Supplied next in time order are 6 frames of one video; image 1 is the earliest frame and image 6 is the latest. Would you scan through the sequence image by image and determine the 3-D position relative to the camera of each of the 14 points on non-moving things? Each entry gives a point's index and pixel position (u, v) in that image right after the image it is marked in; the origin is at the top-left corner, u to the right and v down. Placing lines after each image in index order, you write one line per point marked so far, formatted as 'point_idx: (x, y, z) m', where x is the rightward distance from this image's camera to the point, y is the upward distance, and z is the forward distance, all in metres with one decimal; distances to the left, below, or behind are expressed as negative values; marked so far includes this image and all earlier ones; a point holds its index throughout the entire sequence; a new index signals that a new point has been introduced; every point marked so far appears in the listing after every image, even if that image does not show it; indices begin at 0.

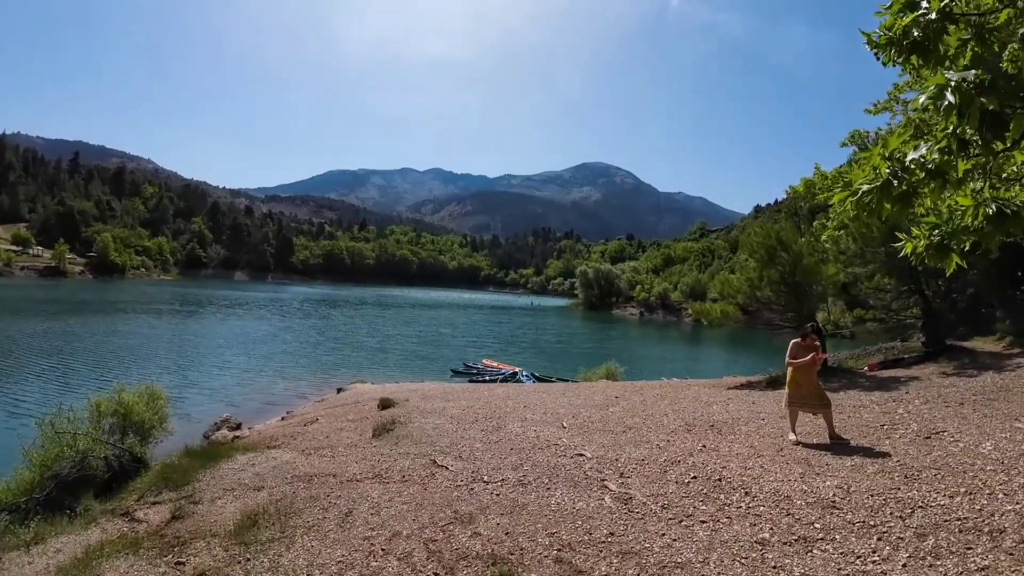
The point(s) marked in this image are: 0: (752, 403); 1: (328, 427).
0: (+6.6, -3.1, +13.7) m
1: (-7.2, -5.5, +19.6) m
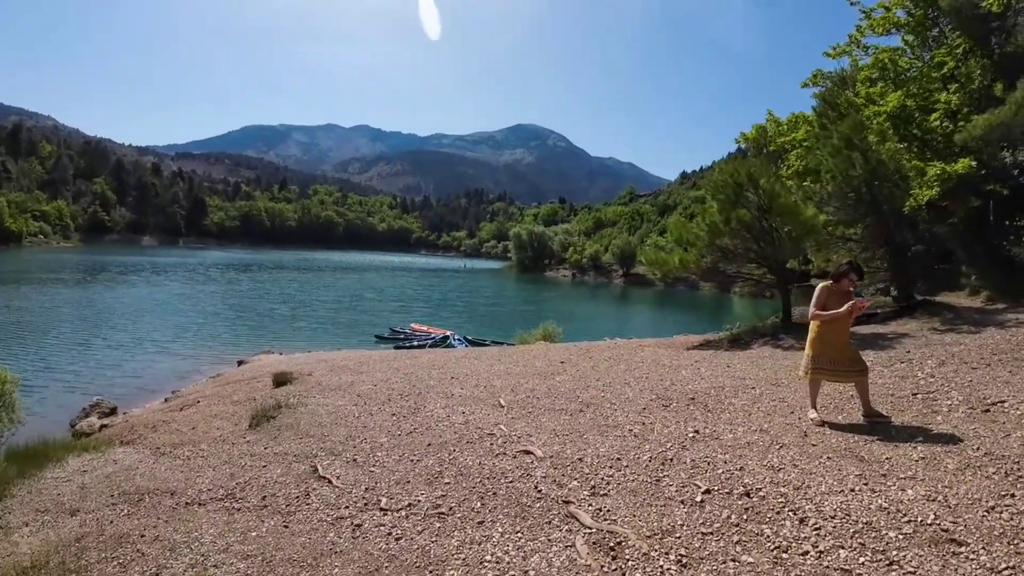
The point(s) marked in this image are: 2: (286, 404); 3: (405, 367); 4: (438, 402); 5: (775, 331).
0: (+4.9, -1.8, +11.3) m
1: (-9.5, -3.9, +15.6) m
2: (-5.8, -3.0, +12.9) m
3: (-3.4, -2.5, +16.0) m
4: (-1.5, -2.3, +10.1) m
5: (+8.2, -1.2, +15.4) m
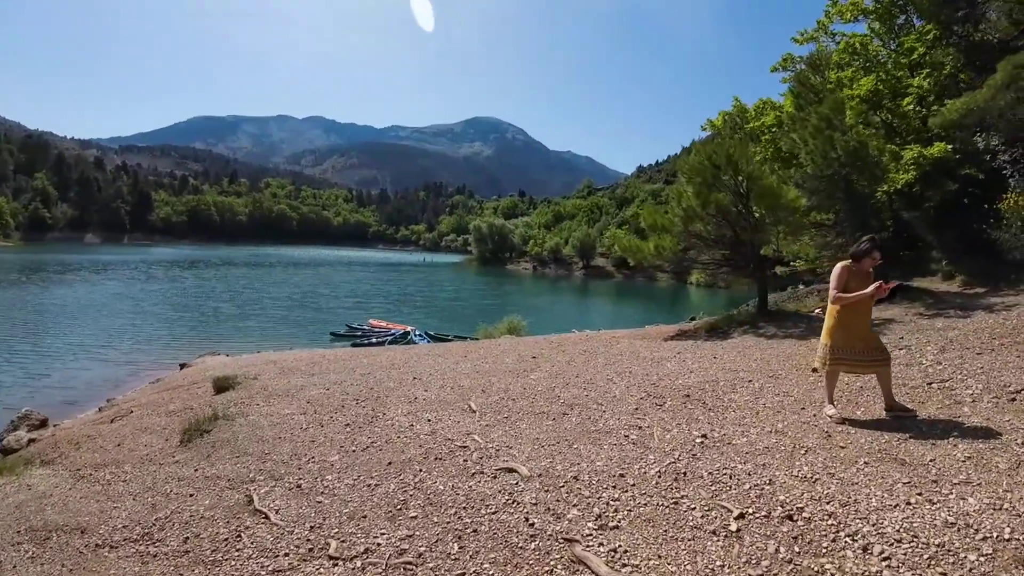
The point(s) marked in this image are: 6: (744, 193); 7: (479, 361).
0: (+4.3, -1.5, +10.6) m
1: (-10.4, -3.8, +13.7) m
2: (-6.5, -2.9, +11.3) m
3: (-4.3, -2.3, +14.7) m
4: (-2.0, -2.1, +8.9) m
5: (+7.2, -0.8, +14.9) m
6: (+6.7, +2.8, +14.6) m
7: (-0.9, -1.9, +12.9) m
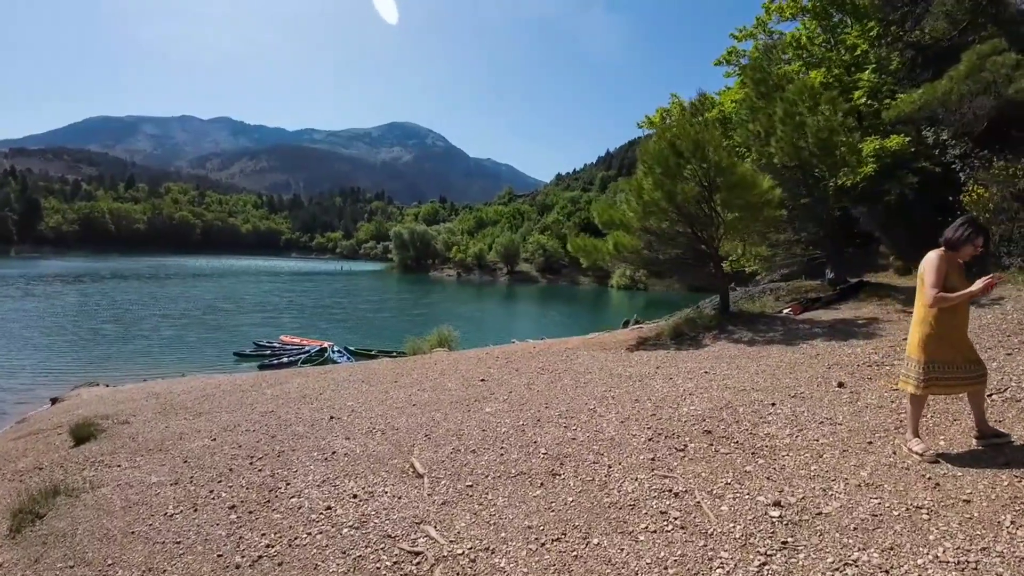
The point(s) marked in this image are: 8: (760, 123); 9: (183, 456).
0: (+3.4, -1.5, +8.9) m
1: (-11.5, -4.2, +9.8) m
2: (-7.3, -3.2, +8.0) m
3: (-5.6, -2.6, +11.7) m
4: (-2.5, -2.3, +6.3) m
5: (+5.7, -0.8, +13.6) m
6: (+5.1, +2.7, +13.4) m
7: (-2.0, -2.1, +10.5) m
8: (+7.7, +5.1, +15.4) m
9: (-5.7, -2.9, +8.8) m
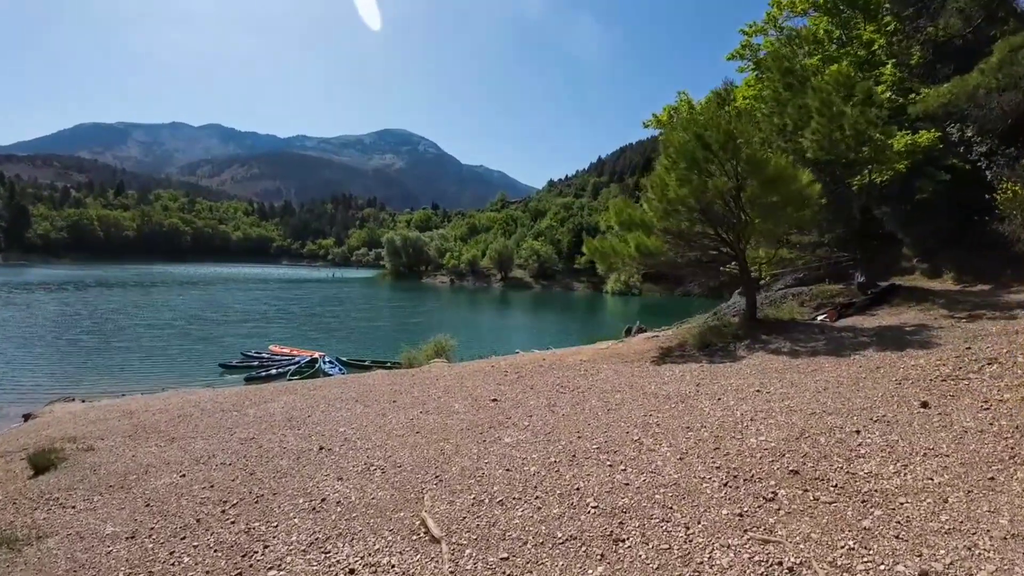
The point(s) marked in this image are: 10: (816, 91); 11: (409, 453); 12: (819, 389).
0: (+3.7, -1.6, +7.7) m
1: (-11.2, -4.4, +8.4) m
2: (-6.9, -3.3, +6.7) m
3: (-5.4, -2.8, +10.3) m
4: (-2.1, -2.4, +5.0) m
5: (+5.9, -1.0, +12.5) m
6: (+5.4, +2.6, +12.2) m
7: (-1.7, -2.2, +9.2) m
8: (+7.8, +4.9, +14.3) m
9: (-5.4, -3.0, +7.5) m
10: (+8.1, +5.2, +13.3) m
11: (-1.3, -2.2, +6.7) m
12: (+4.7, -1.5, +7.7) m
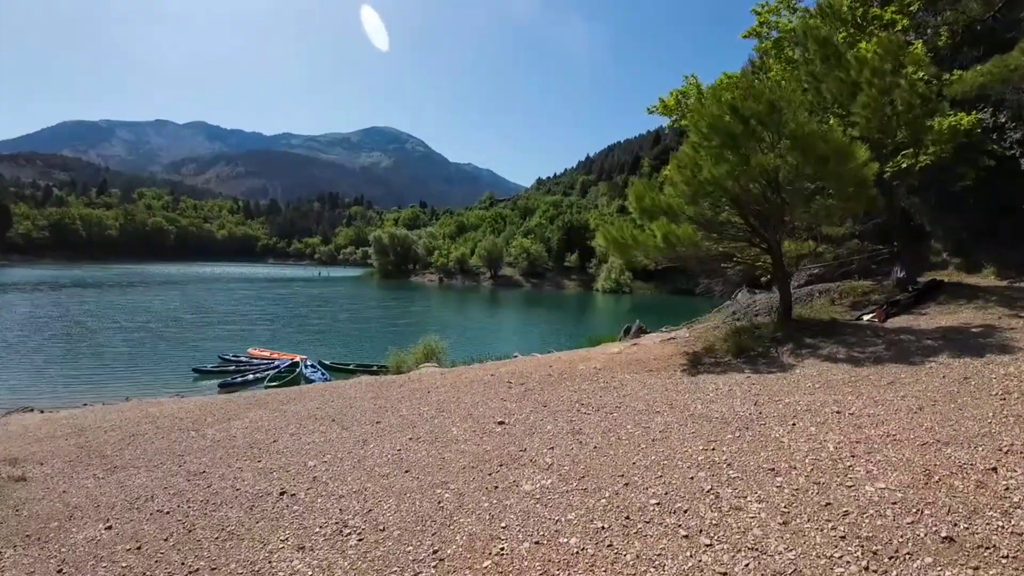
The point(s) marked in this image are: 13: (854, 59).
0: (+3.9, -1.5, +6.2) m
1: (-11.0, -4.4, +6.5) m
2: (-6.7, -3.3, +4.9) m
3: (-5.2, -2.8, +8.6) m
4: (-1.9, -2.4, +3.3) m
5: (+6.0, -0.9, +11.0) m
6: (+5.4, +2.7, +10.7) m
7: (-1.5, -2.2, +7.5) m
8: (+7.9, +5.0, +12.8) m
9: (-5.2, -3.0, +5.7) m
10: (+8.2, +5.3, +11.9) m
11: (-1.1, -2.2, +5.0) m
12: (+4.9, -1.4, +6.2) m
13: (+8.1, +5.5, +12.1) m
